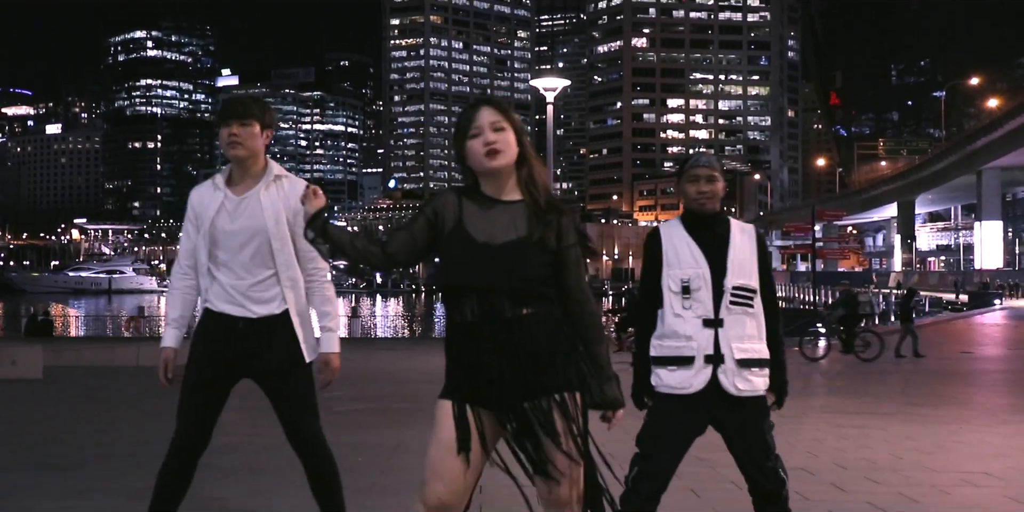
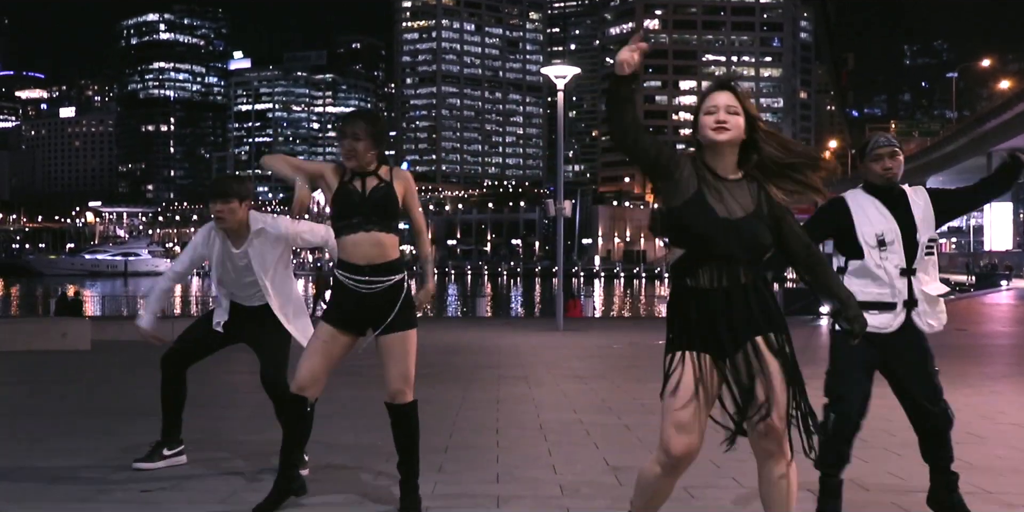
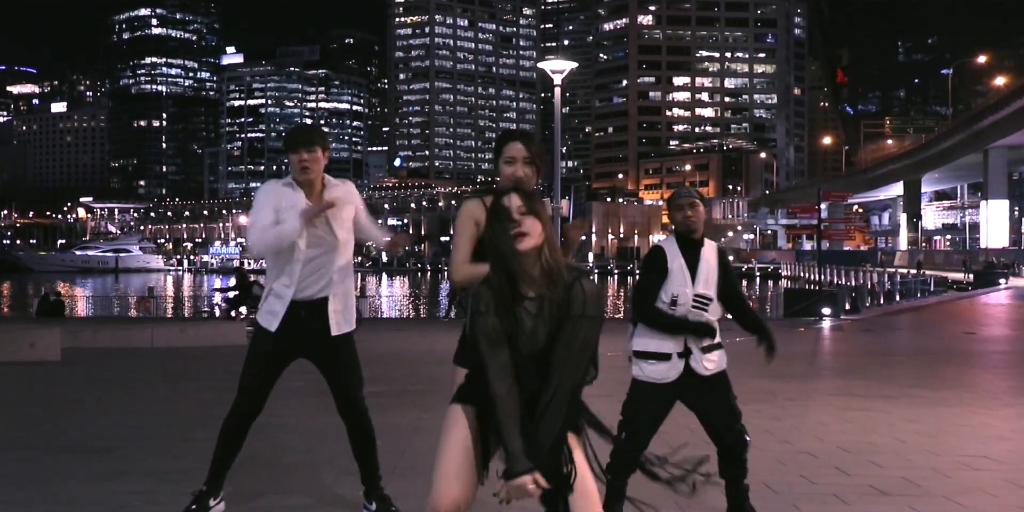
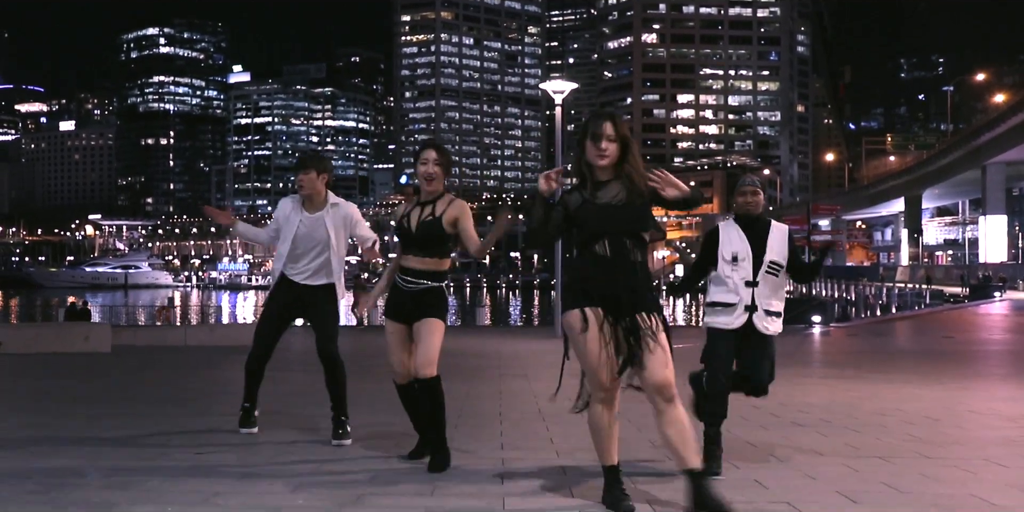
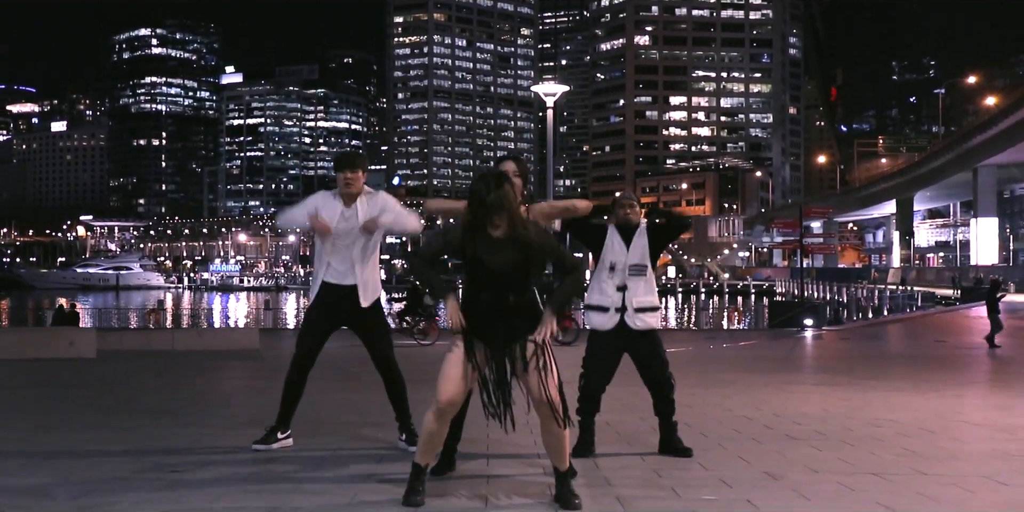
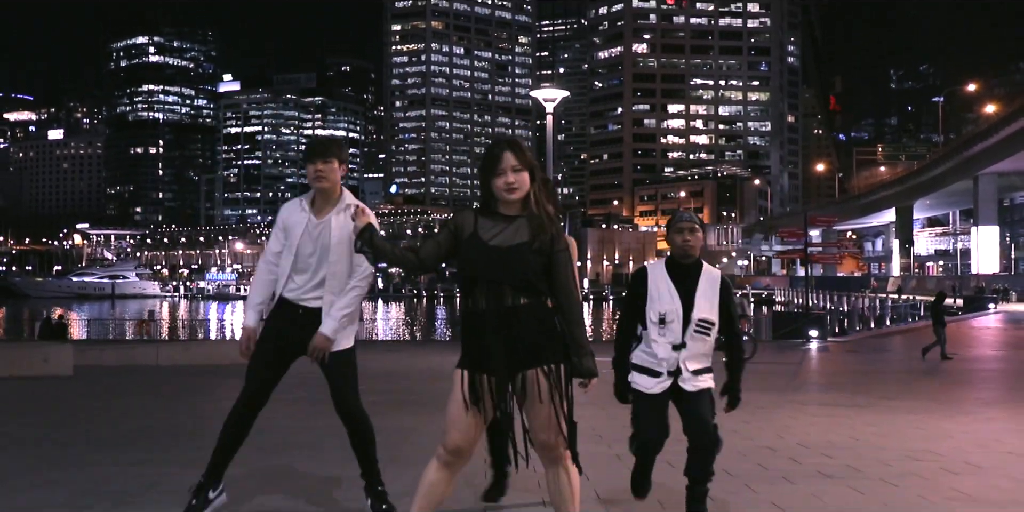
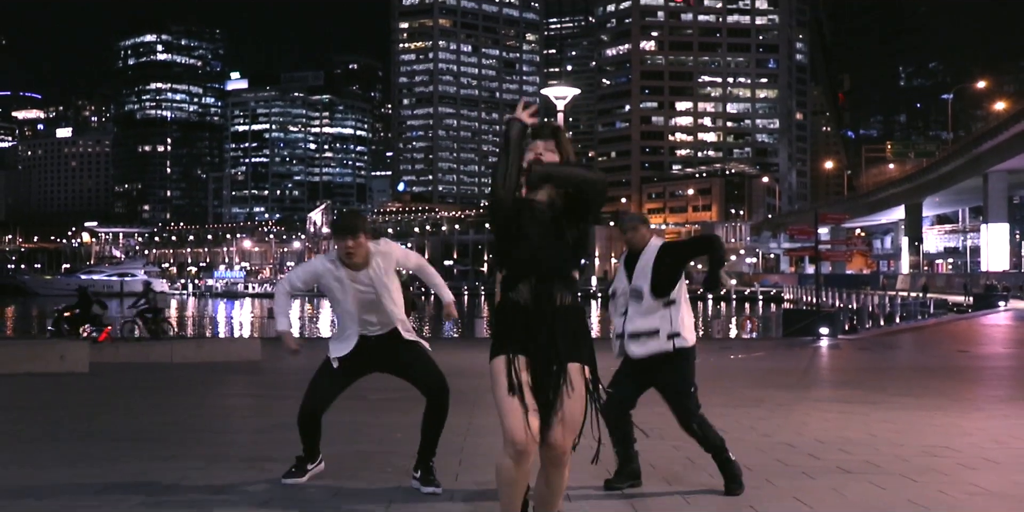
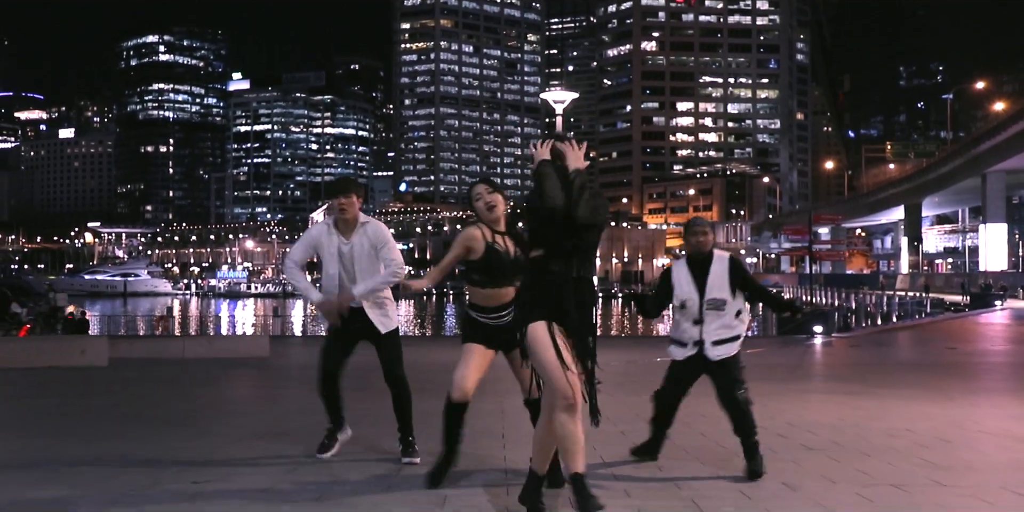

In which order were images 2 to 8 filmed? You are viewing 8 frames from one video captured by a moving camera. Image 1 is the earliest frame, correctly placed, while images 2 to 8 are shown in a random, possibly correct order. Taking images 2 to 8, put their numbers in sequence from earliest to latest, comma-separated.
6, 5, 3, 7, 8, 4, 2
